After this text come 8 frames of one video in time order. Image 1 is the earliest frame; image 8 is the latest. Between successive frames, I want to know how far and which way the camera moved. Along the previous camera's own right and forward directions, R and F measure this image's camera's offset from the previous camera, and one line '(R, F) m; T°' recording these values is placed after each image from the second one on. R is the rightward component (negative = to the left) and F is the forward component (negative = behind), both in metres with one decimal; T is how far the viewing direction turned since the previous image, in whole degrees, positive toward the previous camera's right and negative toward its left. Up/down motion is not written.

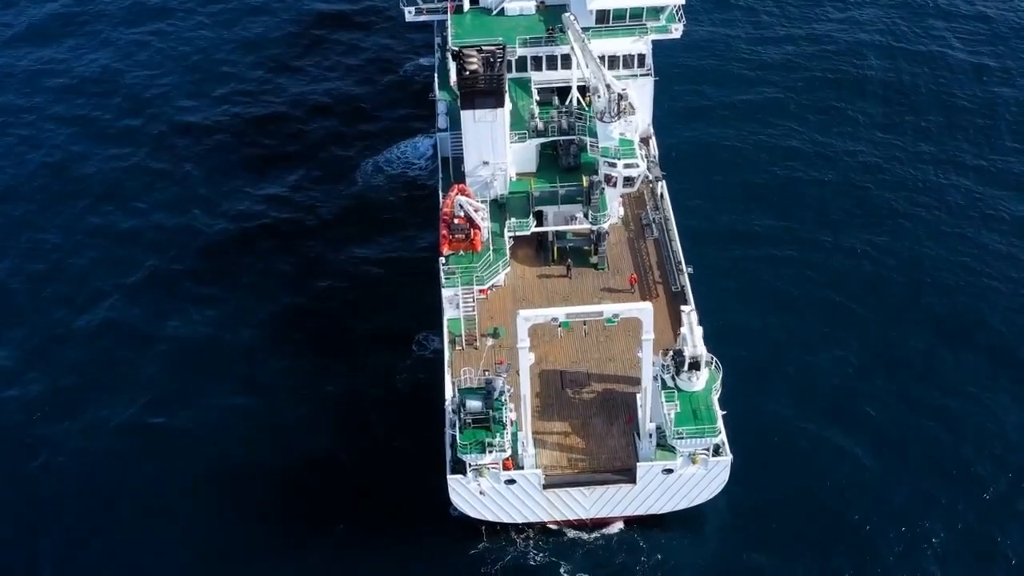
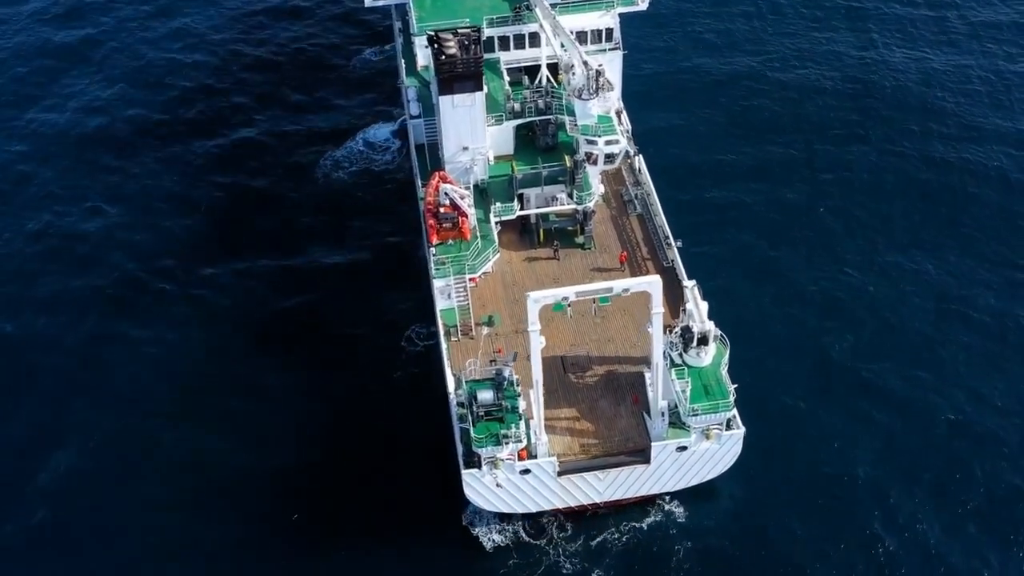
(-2.8, +1.2) m; +3°
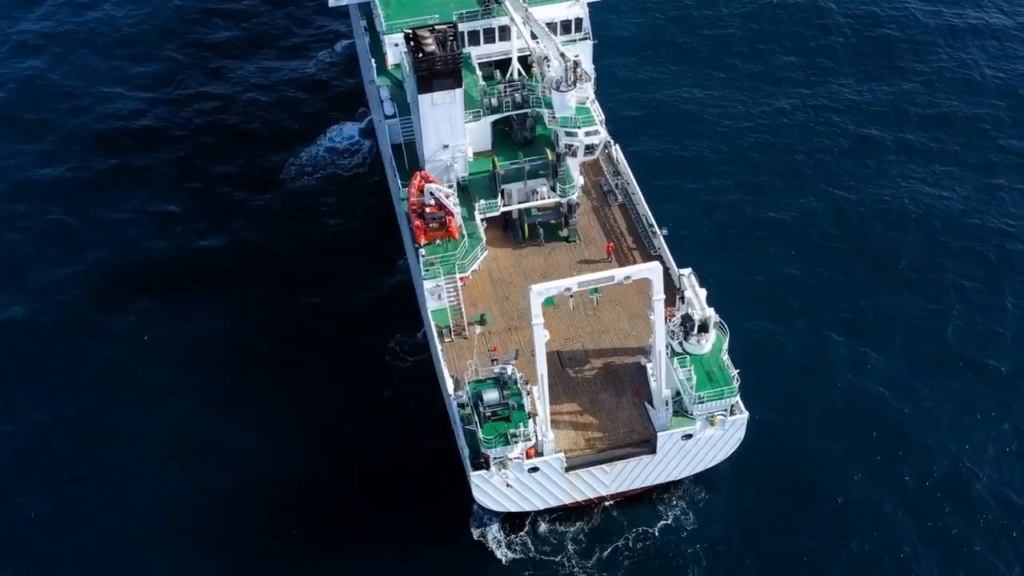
(-2.4, +0.6) m; +3°
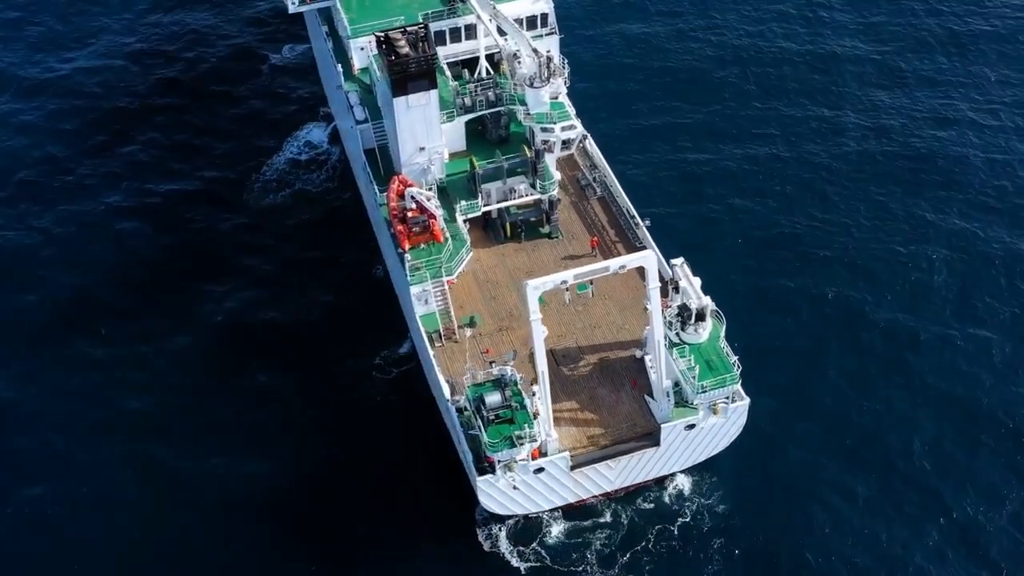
(-2.0, +0.8) m; +3°
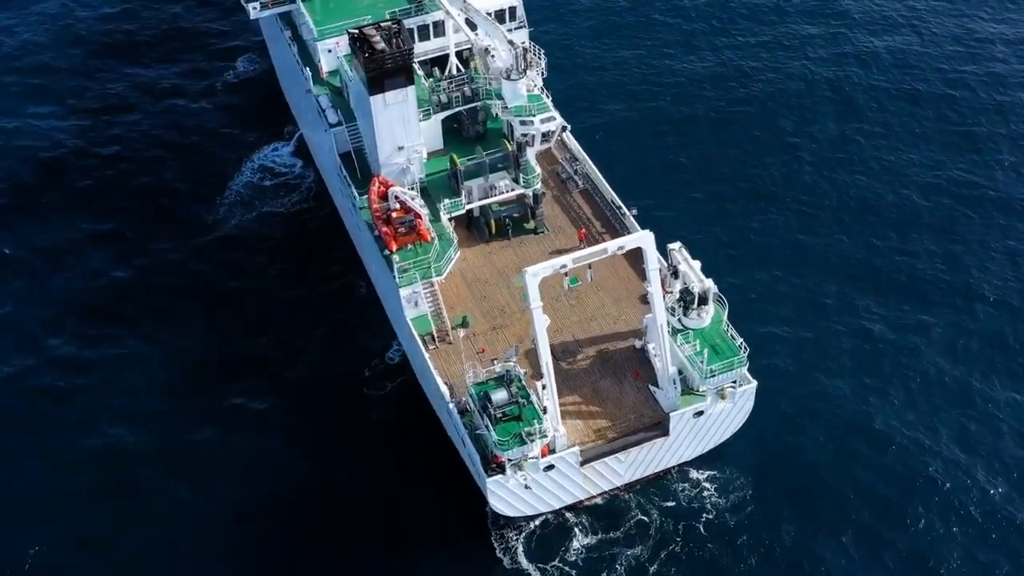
(-2.0, +1.5) m; +3°
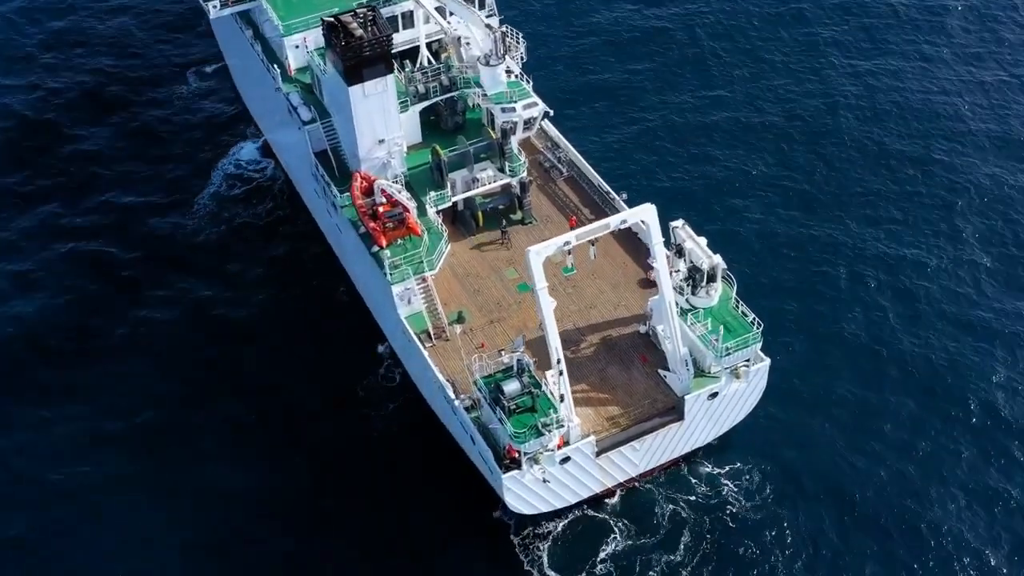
(-2.5, +2.0) m; +3°
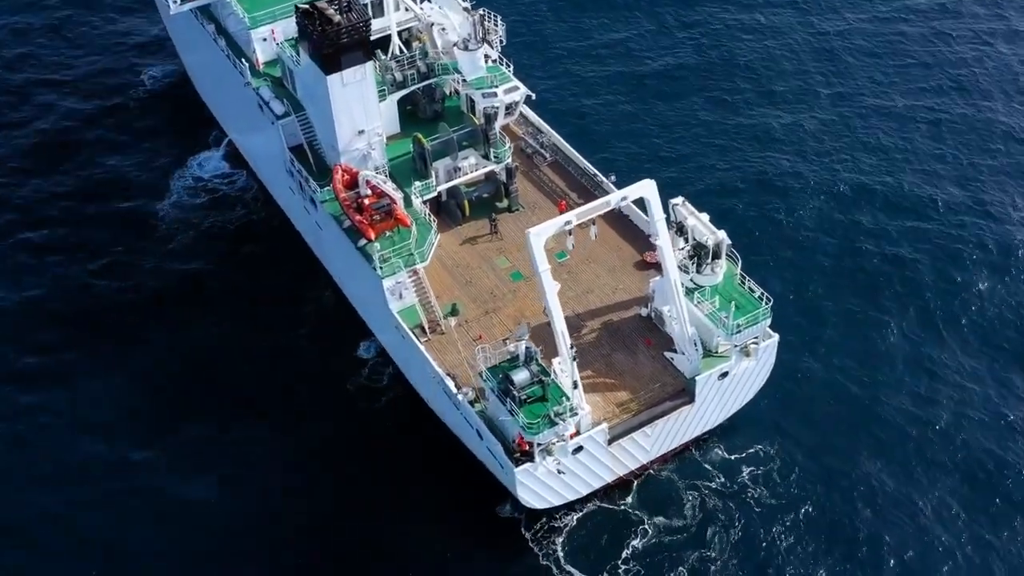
(-2.0, +1.8) m; +3°
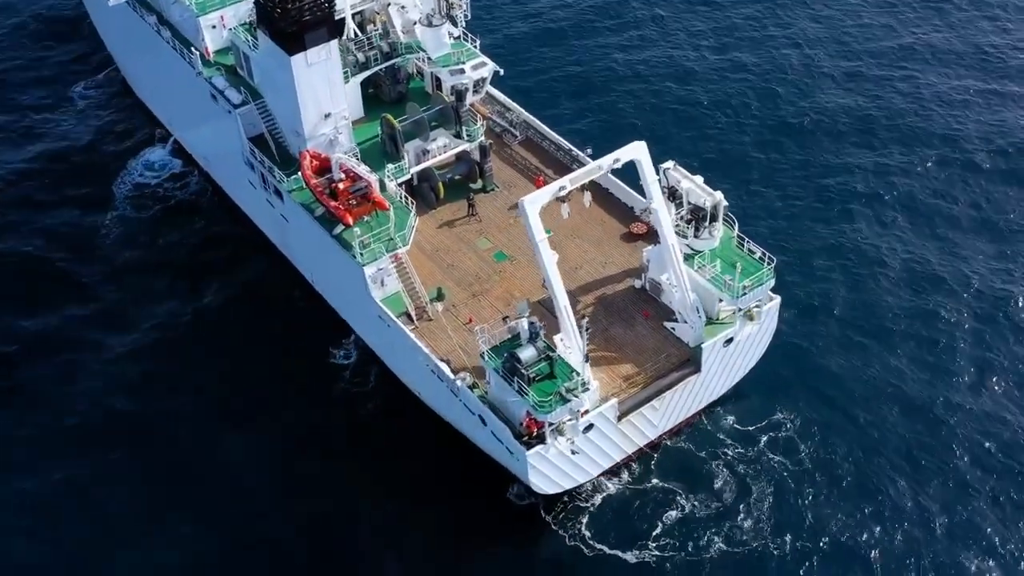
(-2.5, +2.2) m; +4°
